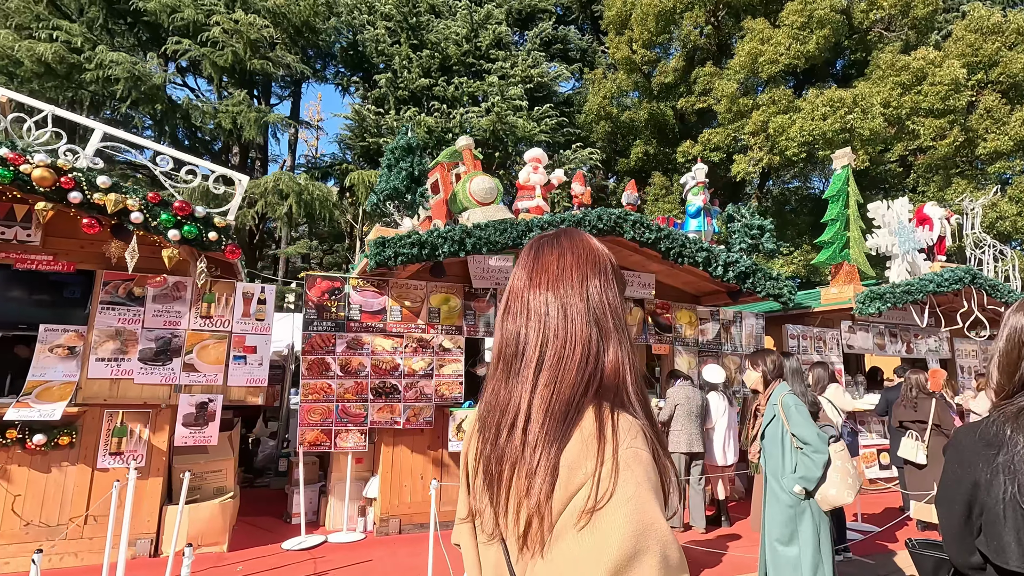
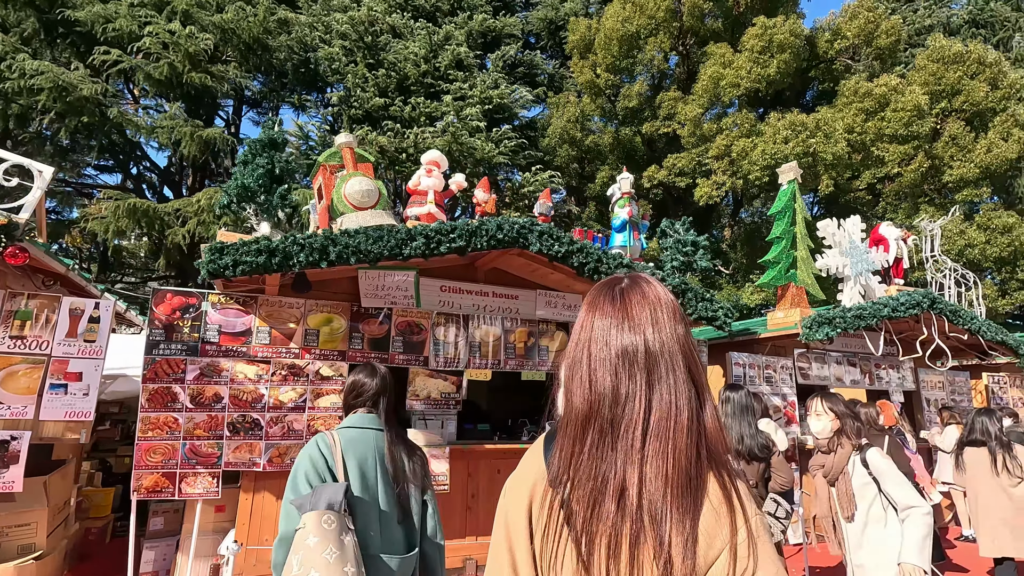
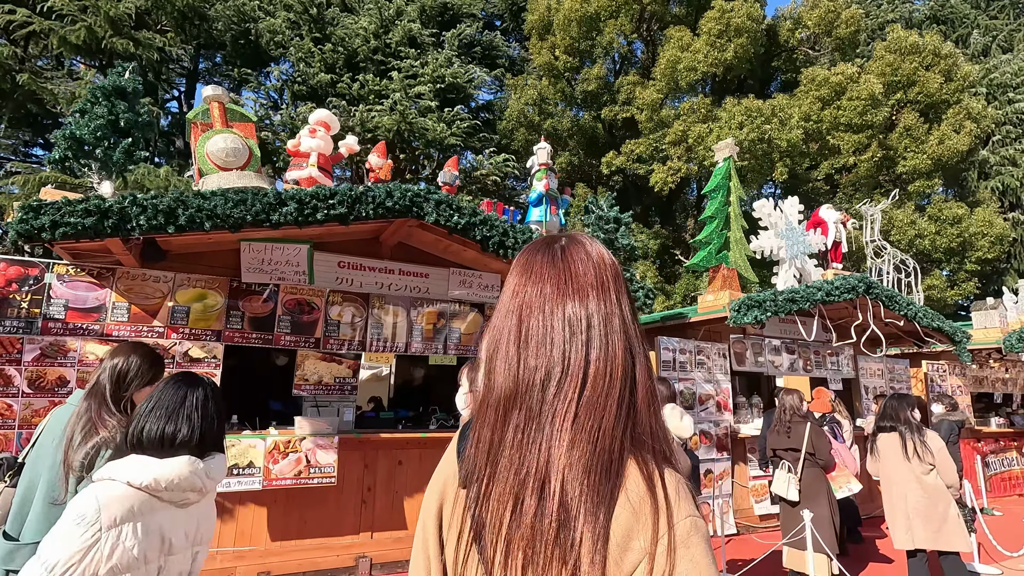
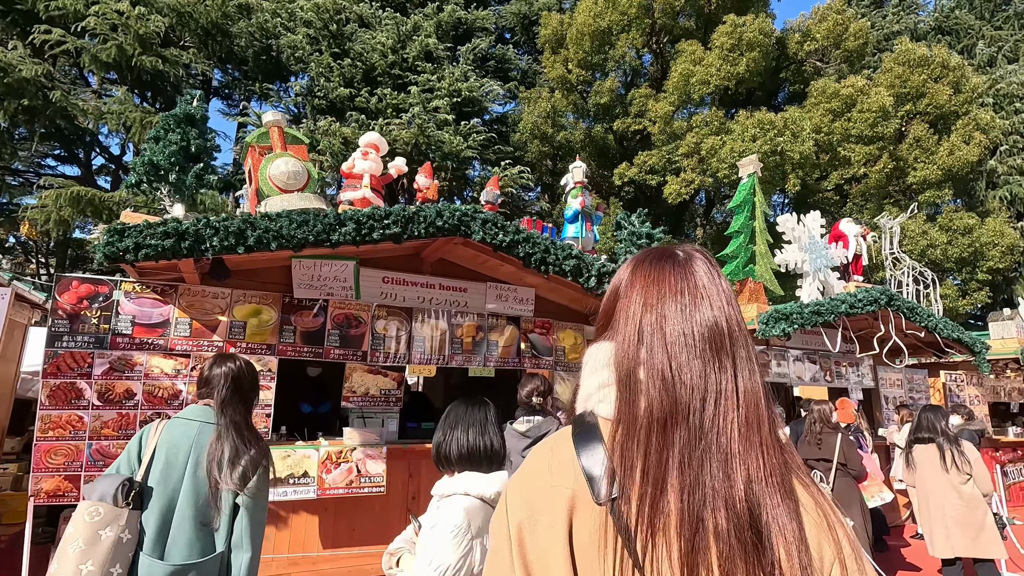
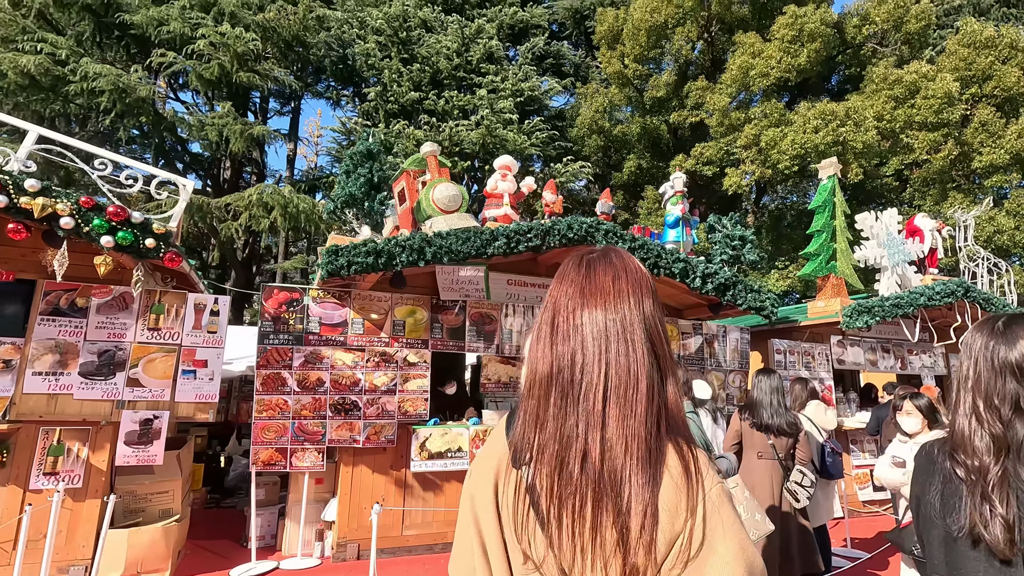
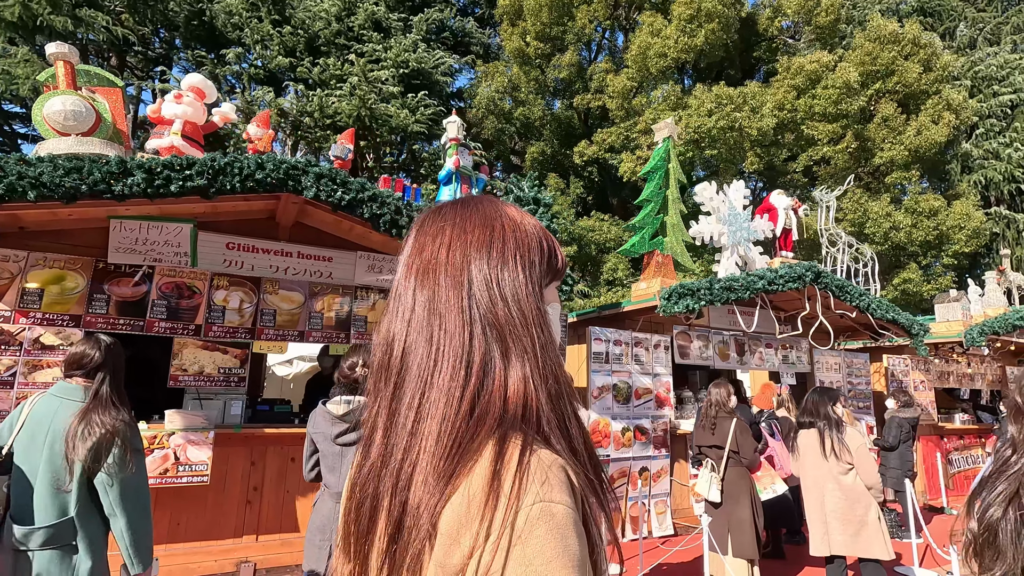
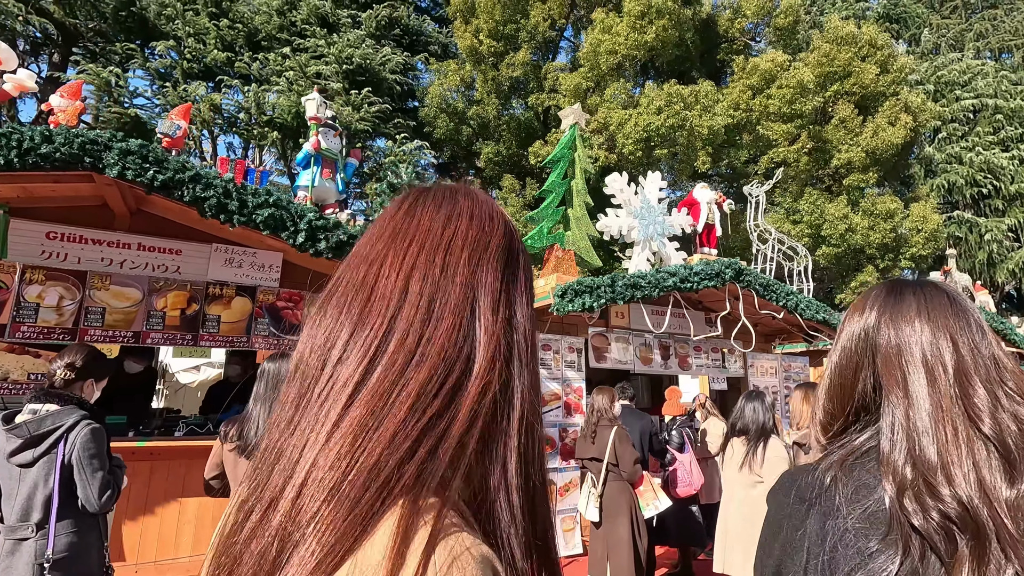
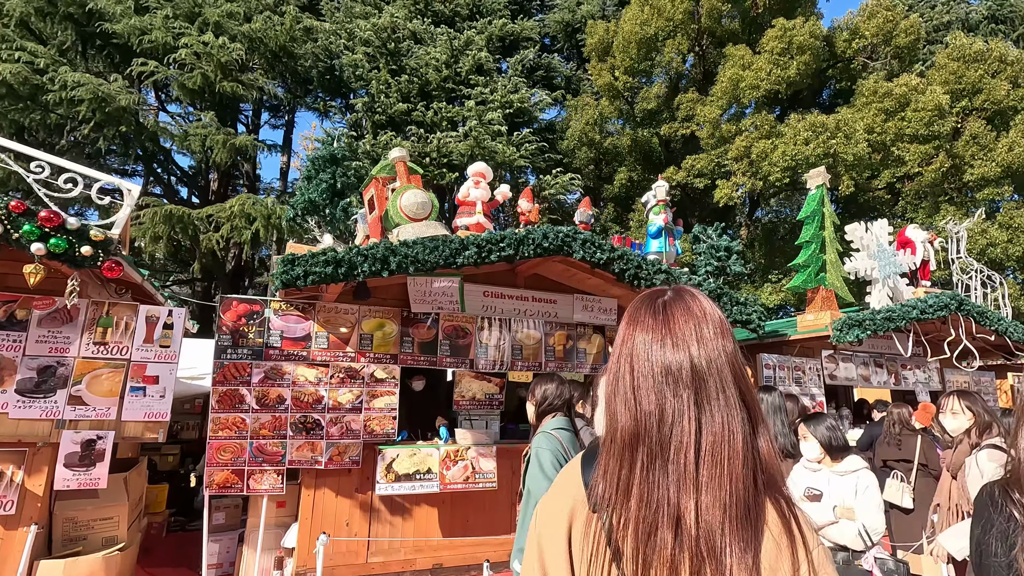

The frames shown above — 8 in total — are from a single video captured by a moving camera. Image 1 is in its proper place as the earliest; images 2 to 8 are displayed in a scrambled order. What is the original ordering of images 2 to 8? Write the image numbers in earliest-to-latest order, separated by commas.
5, 8, 2, 4, 3, 6, 7
